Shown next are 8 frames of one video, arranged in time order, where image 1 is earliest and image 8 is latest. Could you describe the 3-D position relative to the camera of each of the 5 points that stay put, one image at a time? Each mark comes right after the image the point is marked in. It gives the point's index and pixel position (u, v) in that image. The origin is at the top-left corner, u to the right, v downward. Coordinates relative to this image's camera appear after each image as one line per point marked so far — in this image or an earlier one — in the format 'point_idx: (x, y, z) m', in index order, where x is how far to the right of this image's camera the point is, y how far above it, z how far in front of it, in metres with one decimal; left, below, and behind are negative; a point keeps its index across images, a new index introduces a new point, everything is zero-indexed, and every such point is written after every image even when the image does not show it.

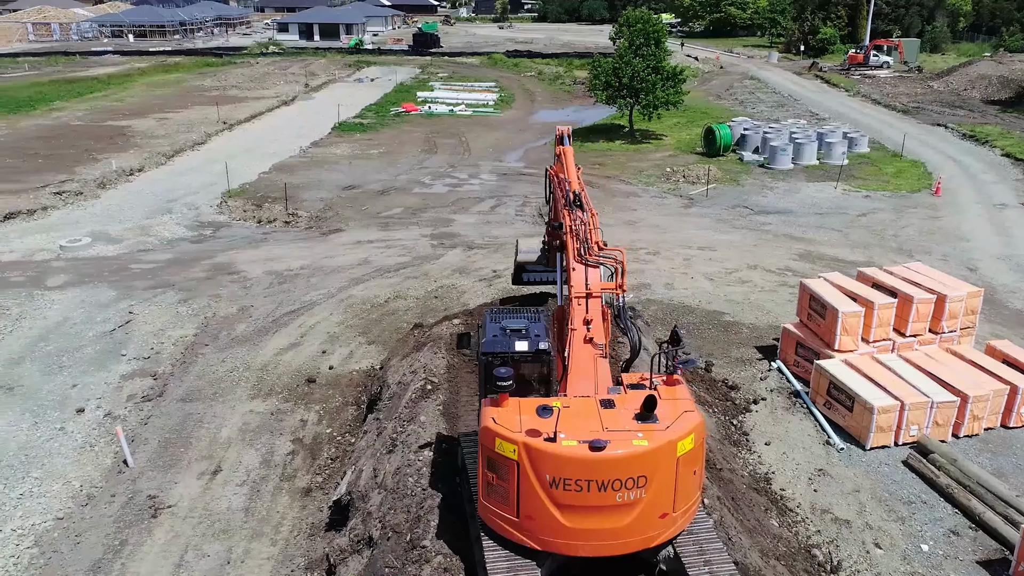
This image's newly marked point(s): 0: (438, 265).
0: (-1.6, +0.5, +17.9) m
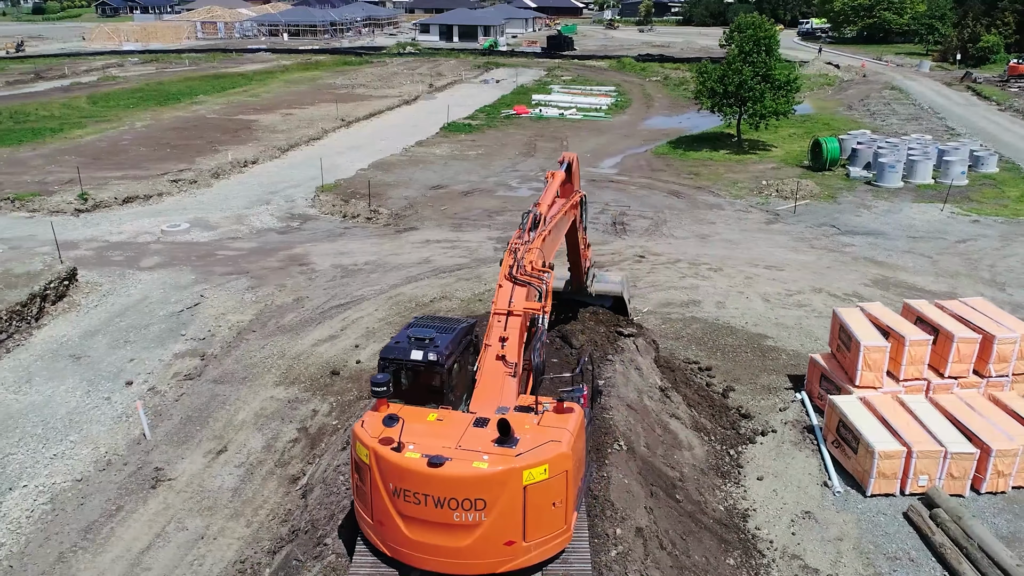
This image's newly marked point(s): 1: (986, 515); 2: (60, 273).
0: (-0.4, +0.4, +18.1) m
1: (+5.4, -2.6, +9.5) m
2: (-9.3, +0.3, +17.1) m
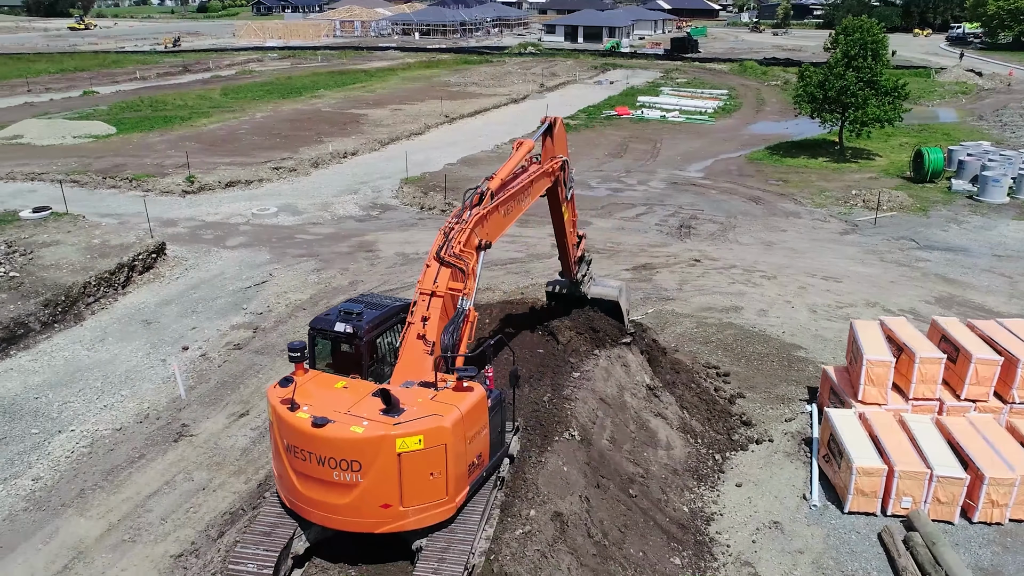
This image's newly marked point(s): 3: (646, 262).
0: (+0.7, +0.5, +18.3) m
1: (+5.0, -2.8, +9.0) m
2: (-8.2, +0.9, +18.8) m
3: (+3.0, +0.6, +18.4) m
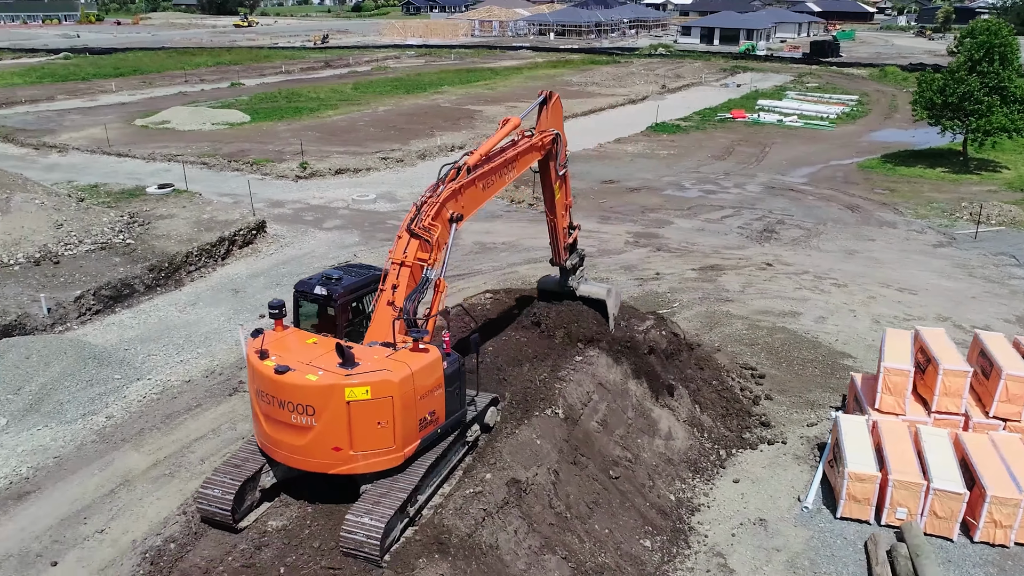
0: (+2.3, +0.6, +18.6) m
1: (+4.7, -2.9, +8.7) m
2: (-6.5, +1.6, +20.5) m
3: (+4.5, +0.5, +18.3) m
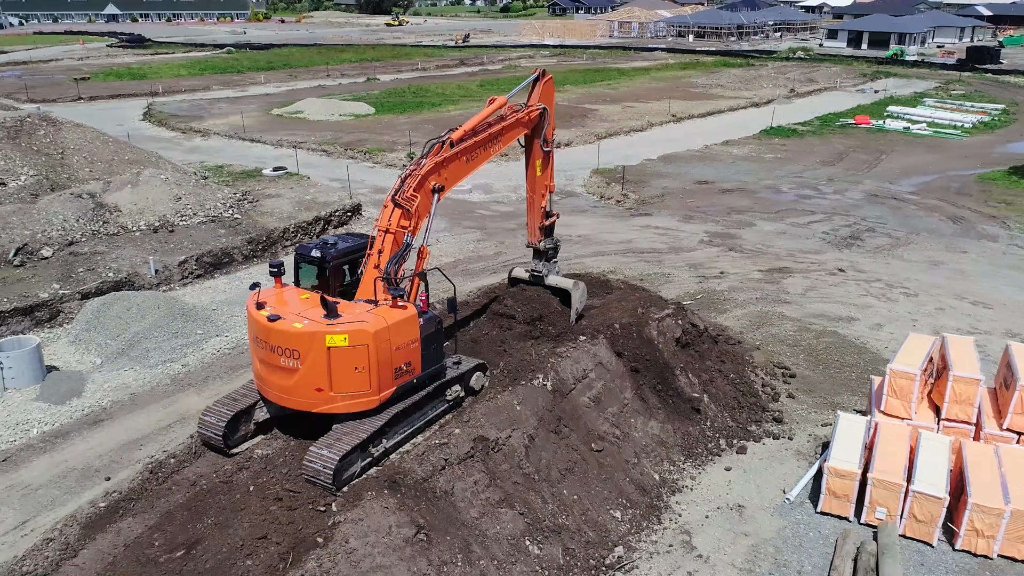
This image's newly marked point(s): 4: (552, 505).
0: (+3.8, +0.7, +18.7) m
1: (+4.4, -2.9, +8.5) m
2: (-4.4, +2.2, +22.1) m
3: (+5.9, +0.5, +18.0) m
4: (+0.4, -2.3, +8.8) m
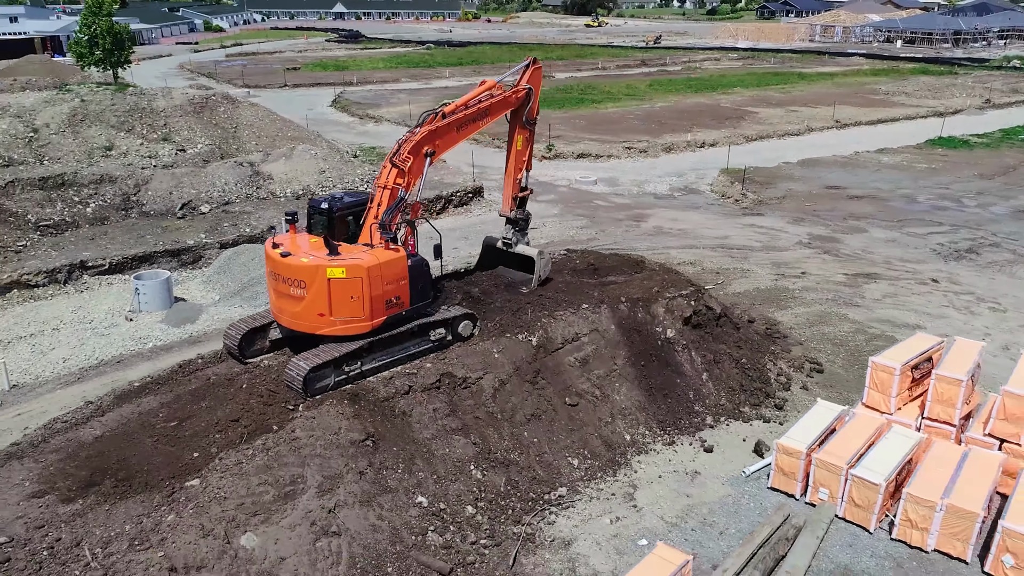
0: (+5.8, +0.7, +18.7) m
1: (+3.7, -2.8, +8.7) m
2: (-1.2, +2.9, +23.8) m
3: (+7.7, +0.3, +17.6) m
4: (-0.1, -1.8, +9.8) m
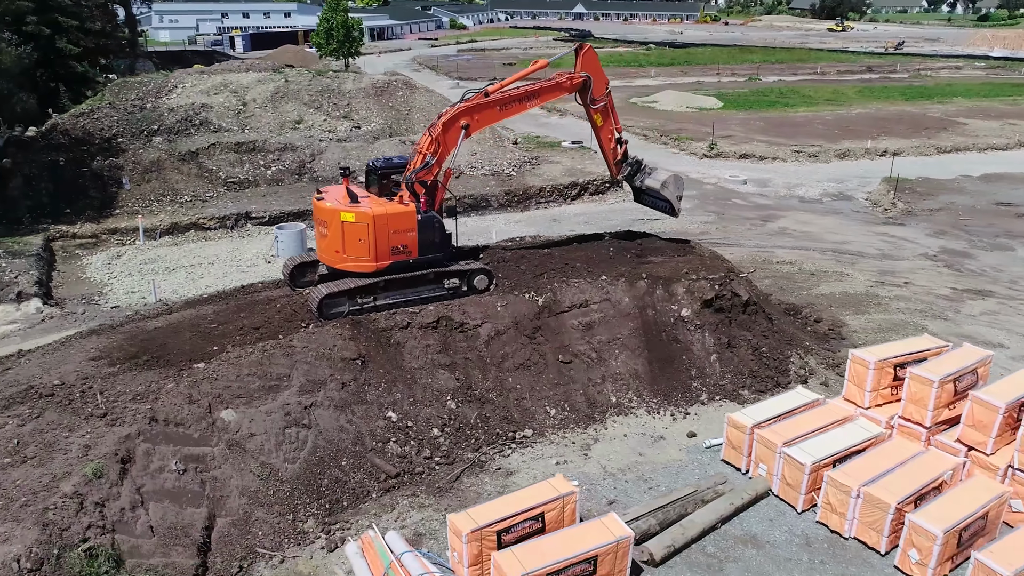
0: (+8.0, +0.5, +17.9) m
1: (+2.9, -2.6, +8.9) m
2: (+2.9, +3.3, +24.8) m
3: (+9.4, 0.0, +16.3) m
4: (-0.3, -1.3, +11.0) m
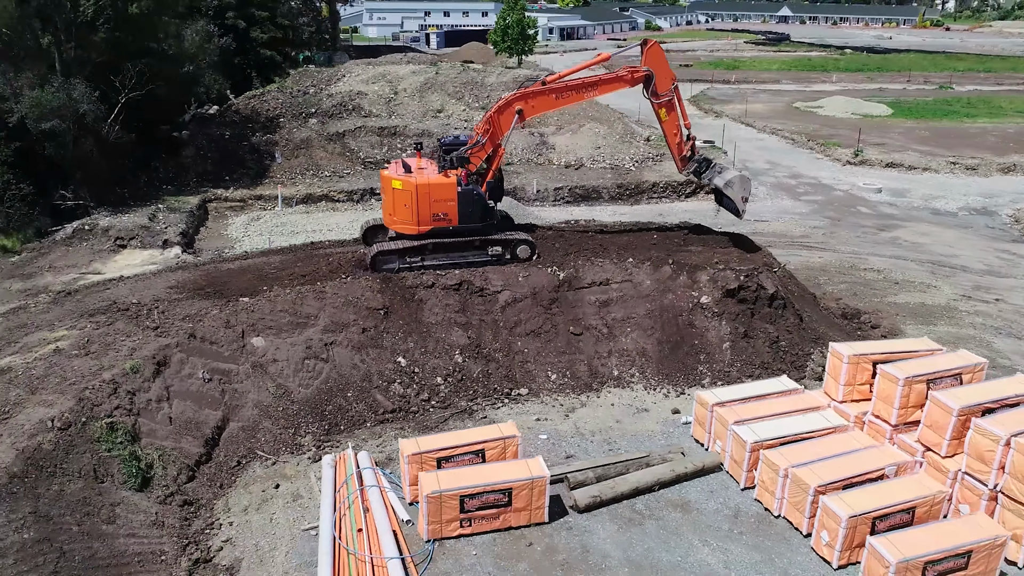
0: (+9.6, +0.2, +16.9) m
1: (+2.3, -2.4, +9.3) m
2: (+6.4, +3.3, +24.7) m
3: (+10.6, -0.5, +15.0) m
4: (-0.2, -0.8, +12.1) m
